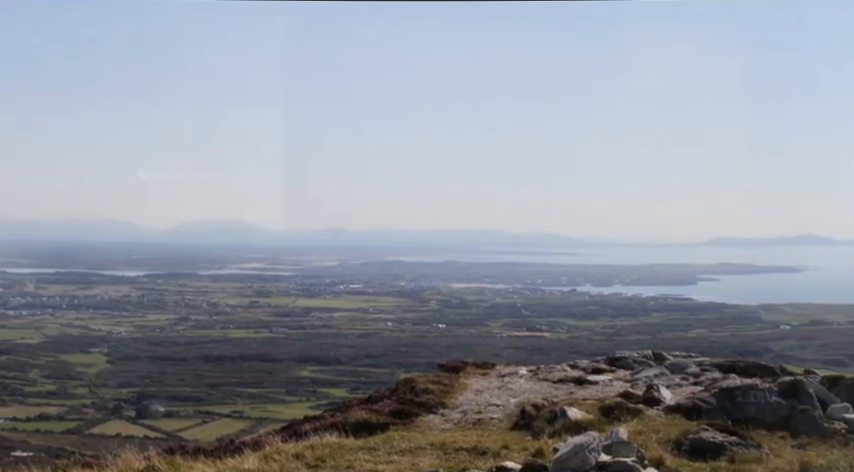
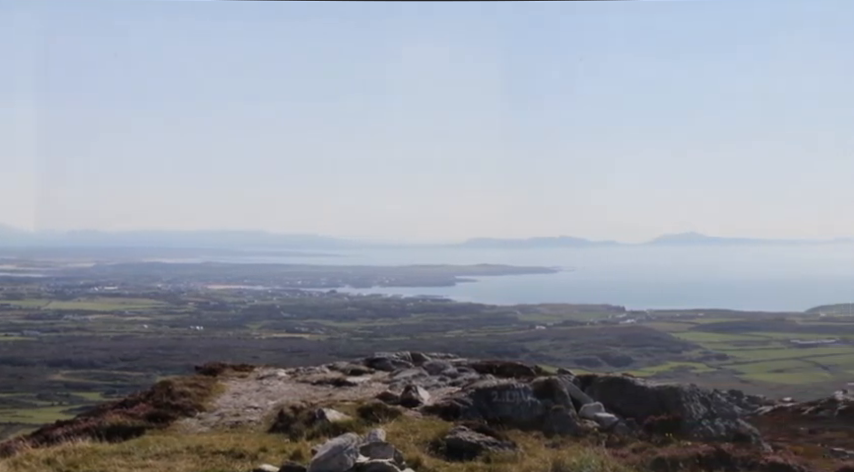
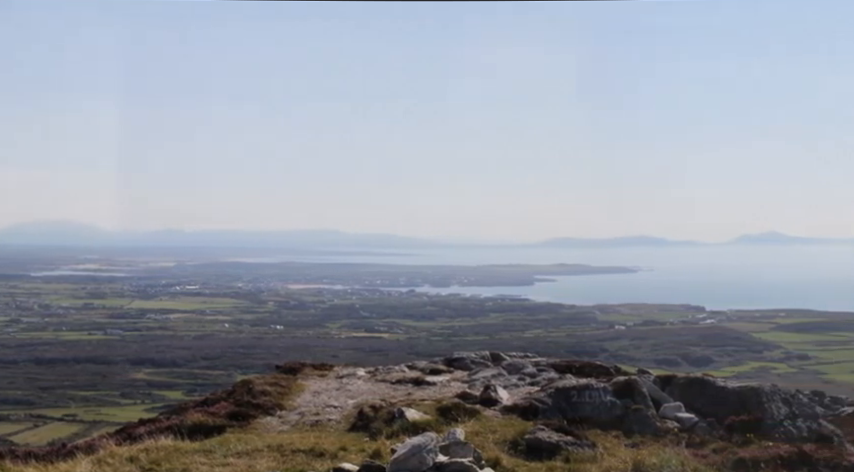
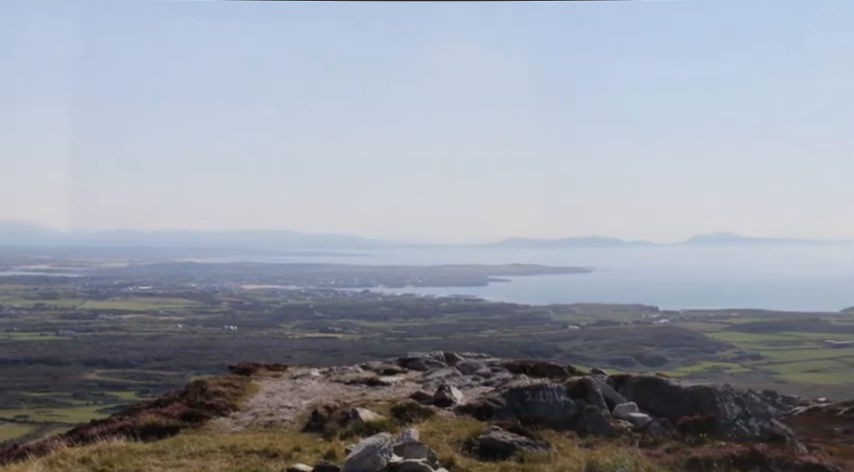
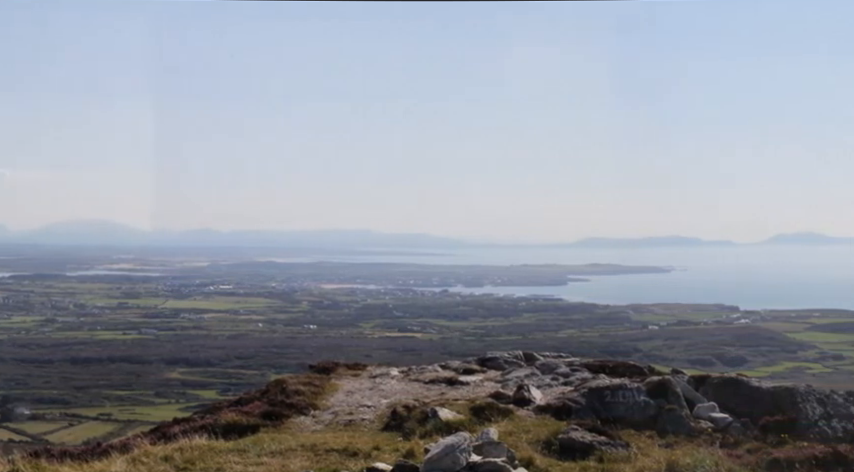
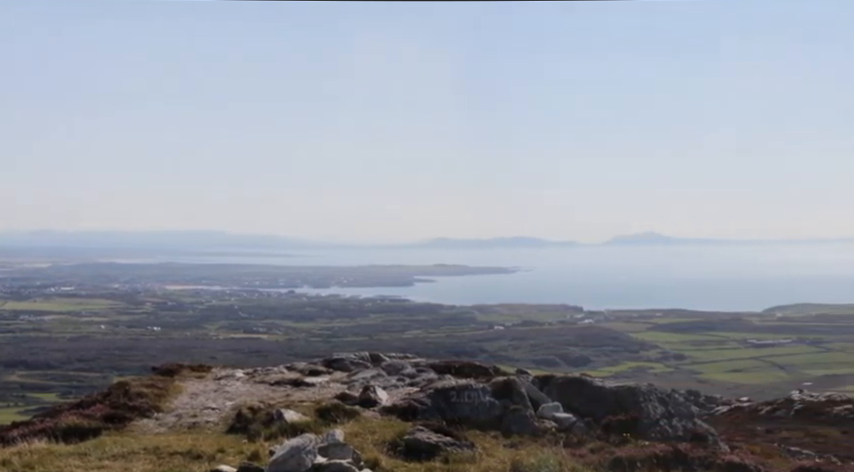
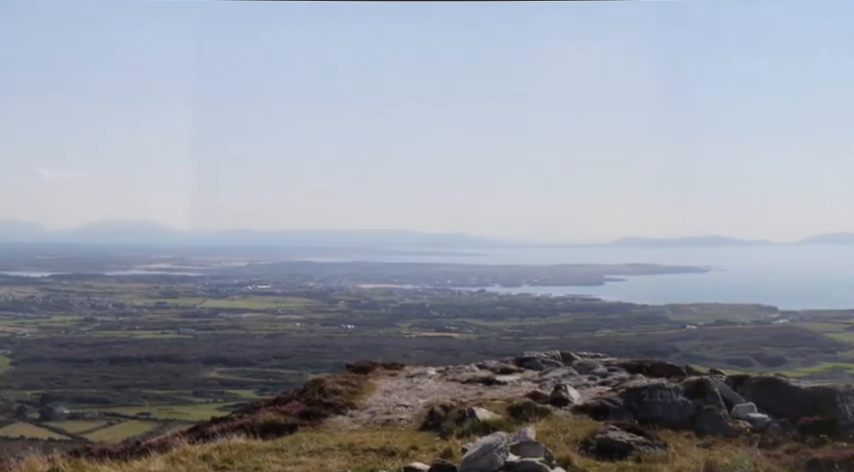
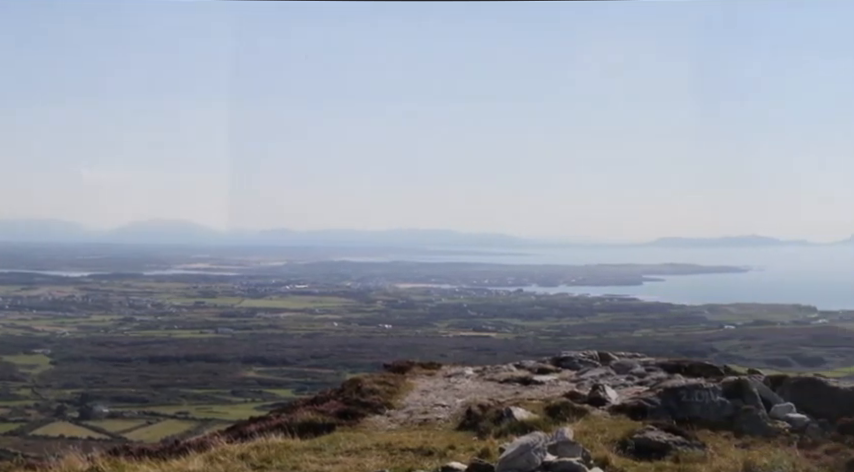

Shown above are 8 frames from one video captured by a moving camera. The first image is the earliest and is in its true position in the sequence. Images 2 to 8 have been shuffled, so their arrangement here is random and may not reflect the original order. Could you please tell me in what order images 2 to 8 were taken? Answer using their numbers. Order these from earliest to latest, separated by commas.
8, 7, 5, 3, 4, 2, 6
